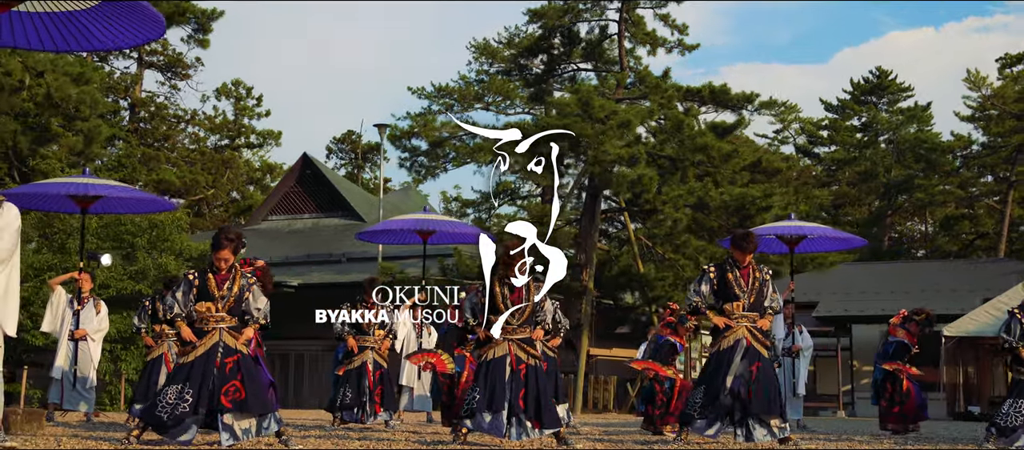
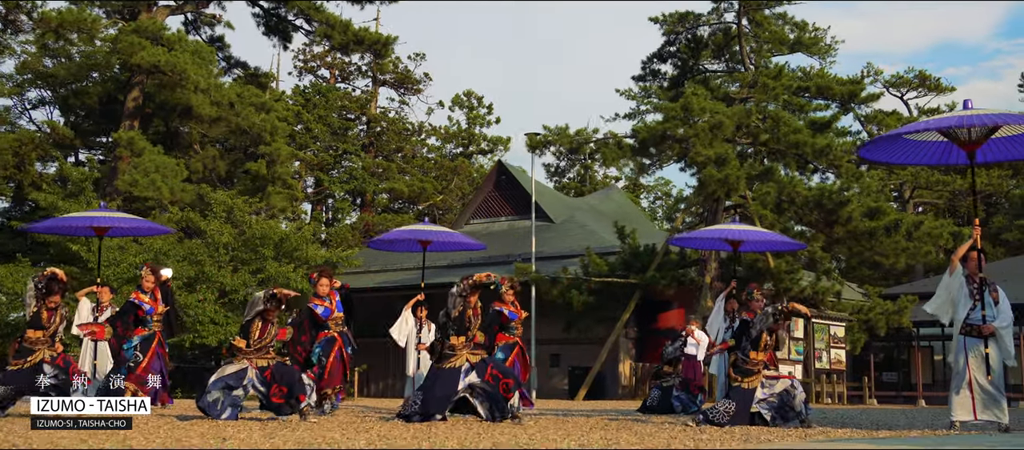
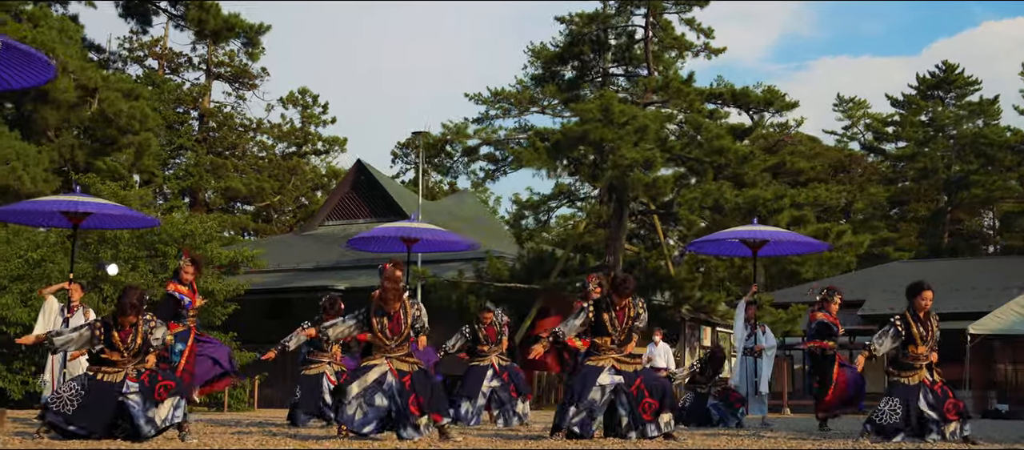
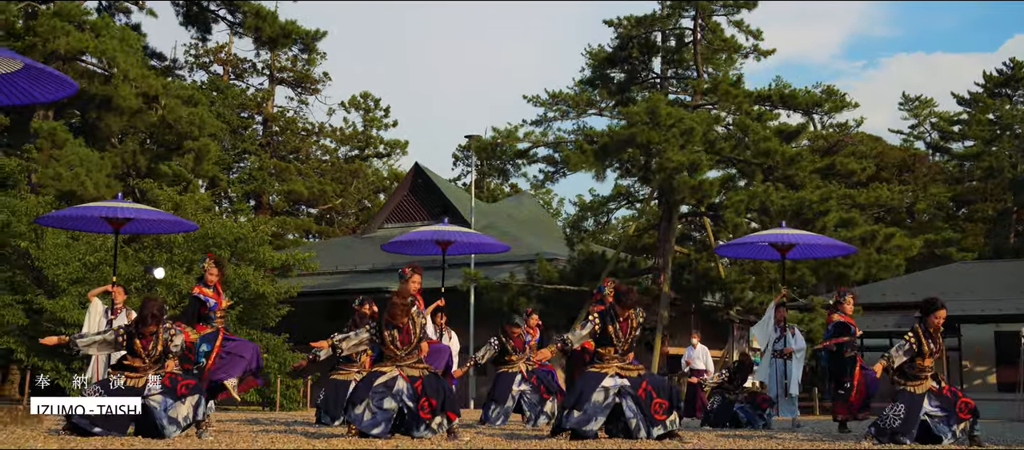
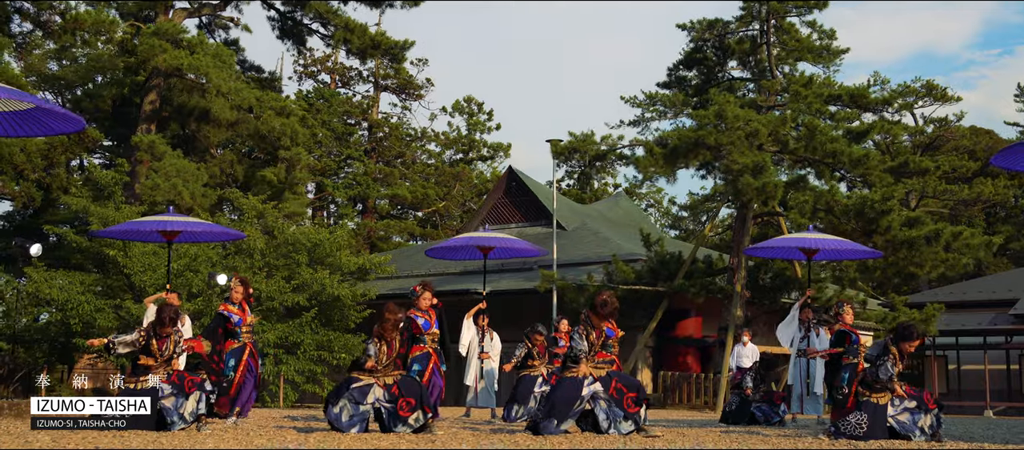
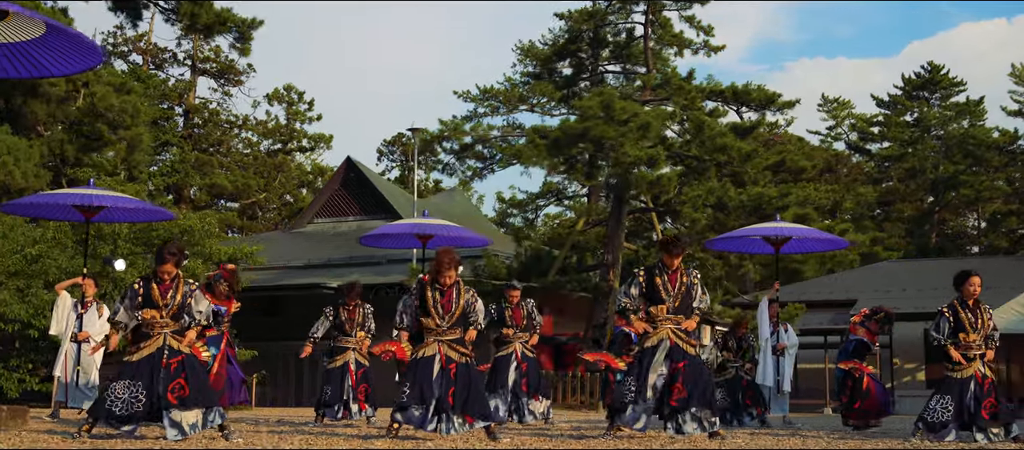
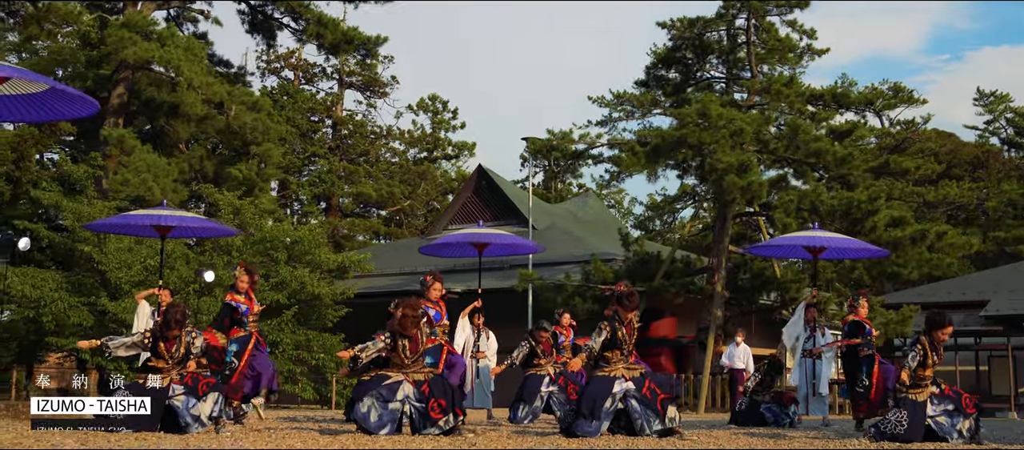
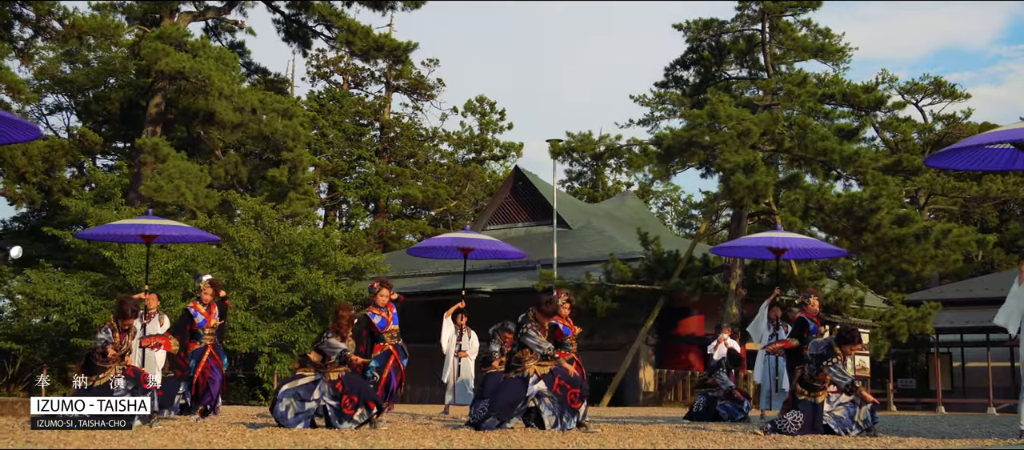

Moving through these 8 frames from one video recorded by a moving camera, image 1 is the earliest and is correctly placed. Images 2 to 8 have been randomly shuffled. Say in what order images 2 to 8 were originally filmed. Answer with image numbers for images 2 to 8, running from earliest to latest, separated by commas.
6, 3, 4, 7, 5, 8, 2
